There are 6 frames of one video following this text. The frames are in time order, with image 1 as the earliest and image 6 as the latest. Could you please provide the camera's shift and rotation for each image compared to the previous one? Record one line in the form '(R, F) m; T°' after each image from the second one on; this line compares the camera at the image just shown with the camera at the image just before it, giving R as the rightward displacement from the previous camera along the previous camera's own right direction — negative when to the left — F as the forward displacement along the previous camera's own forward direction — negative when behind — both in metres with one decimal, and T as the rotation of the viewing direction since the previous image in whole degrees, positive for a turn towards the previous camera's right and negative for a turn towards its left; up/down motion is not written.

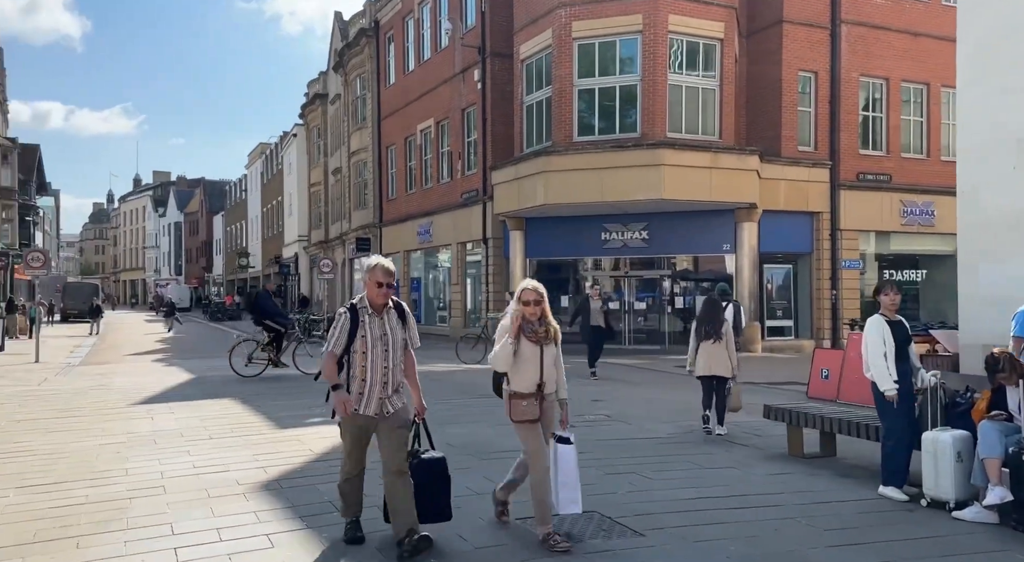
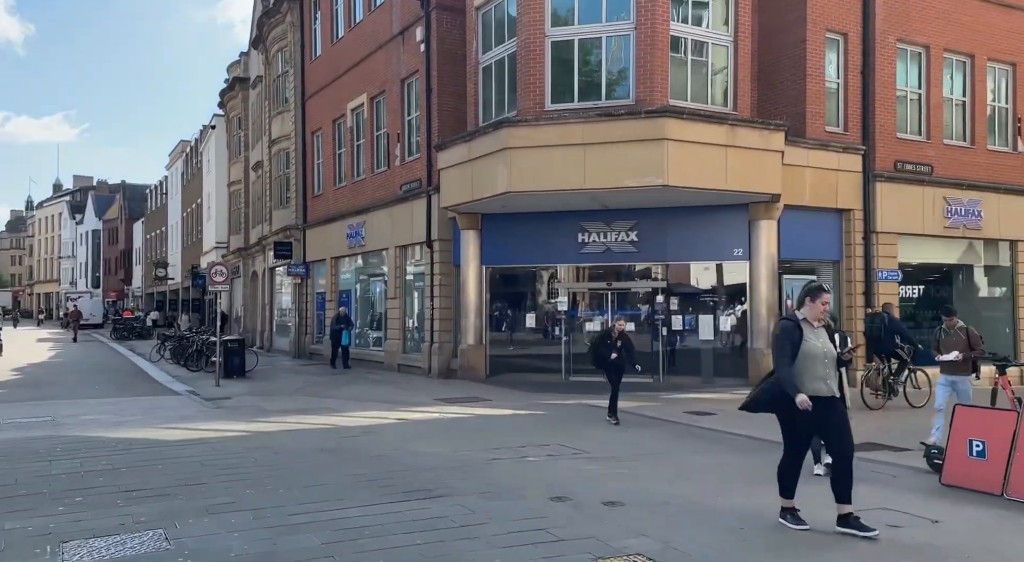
(0.0, +4.9) m; +3°
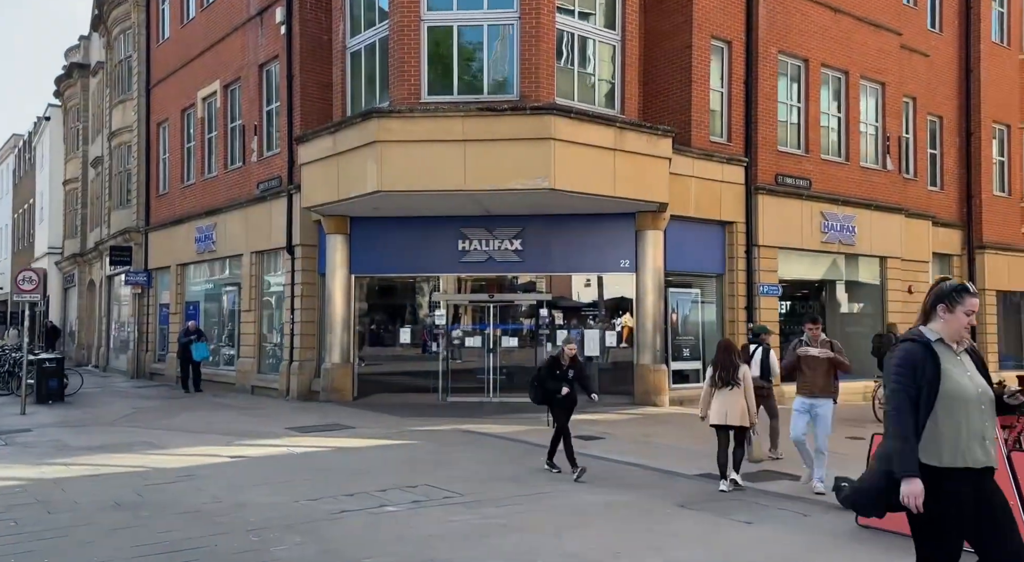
(+0.1, +1.5) m; +8°
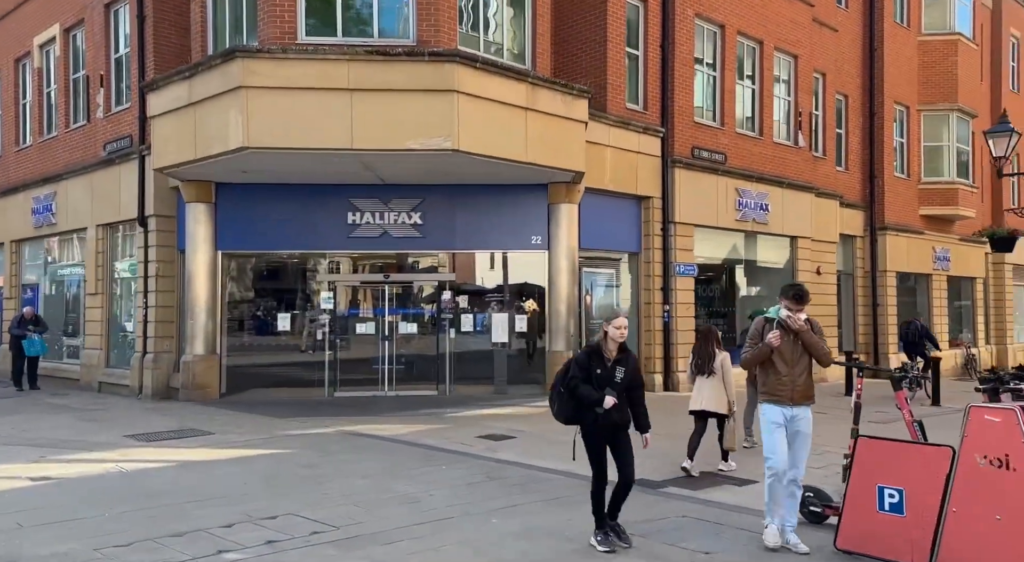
(+0.1, +1.9) m; +6°
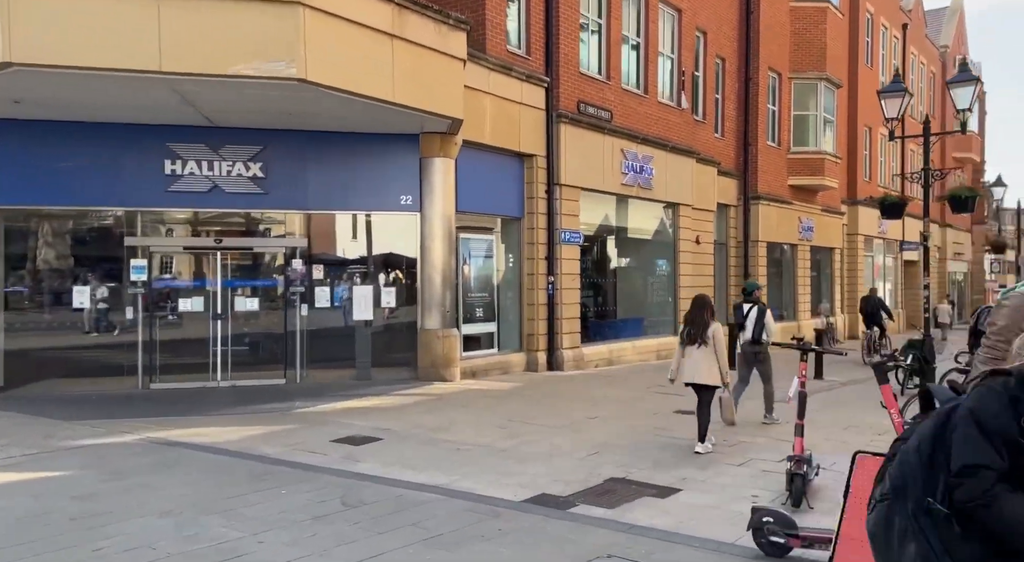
(0.0, +2.2) m; +9°
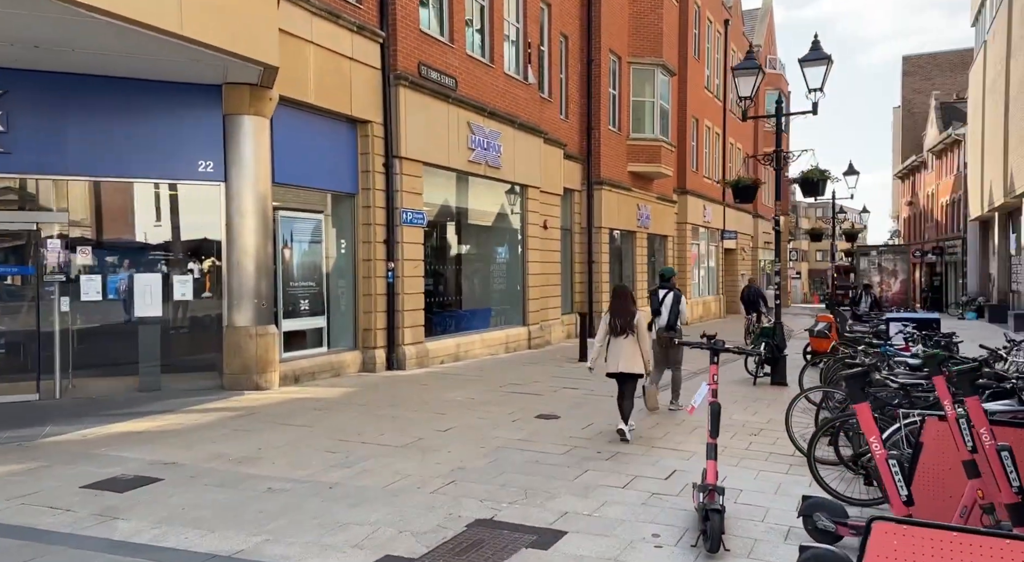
(+0.1, +2.1) m; +11°
